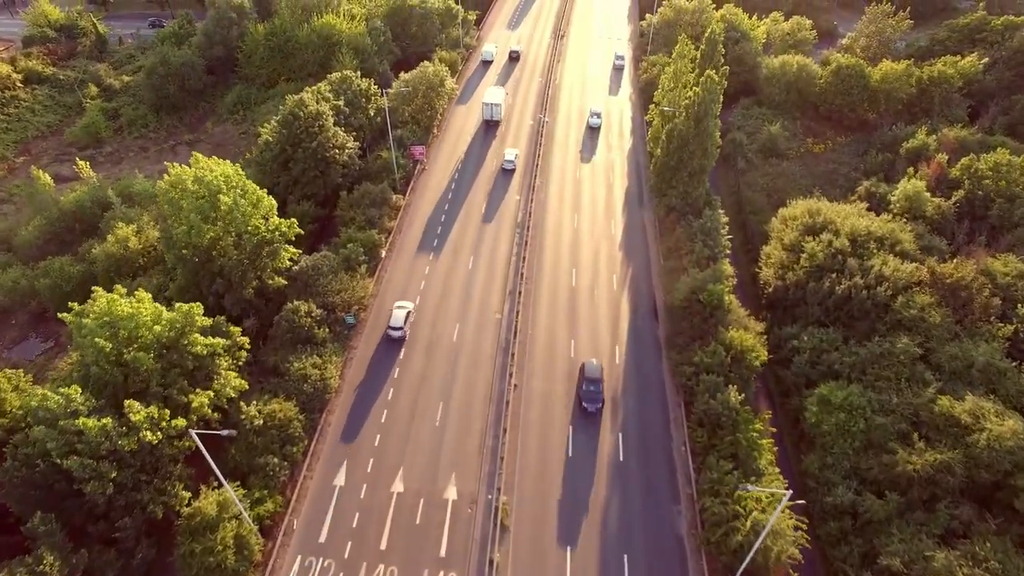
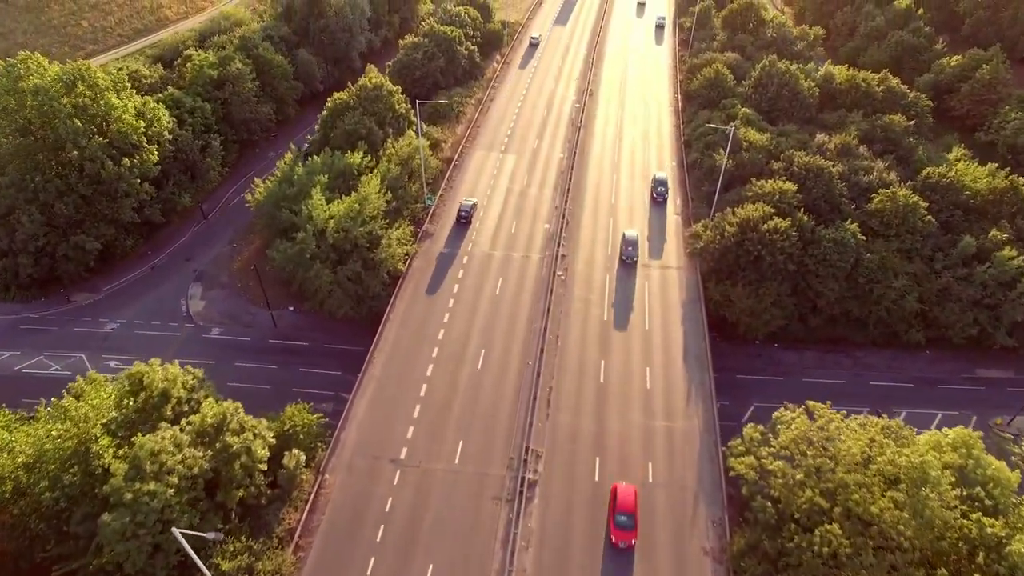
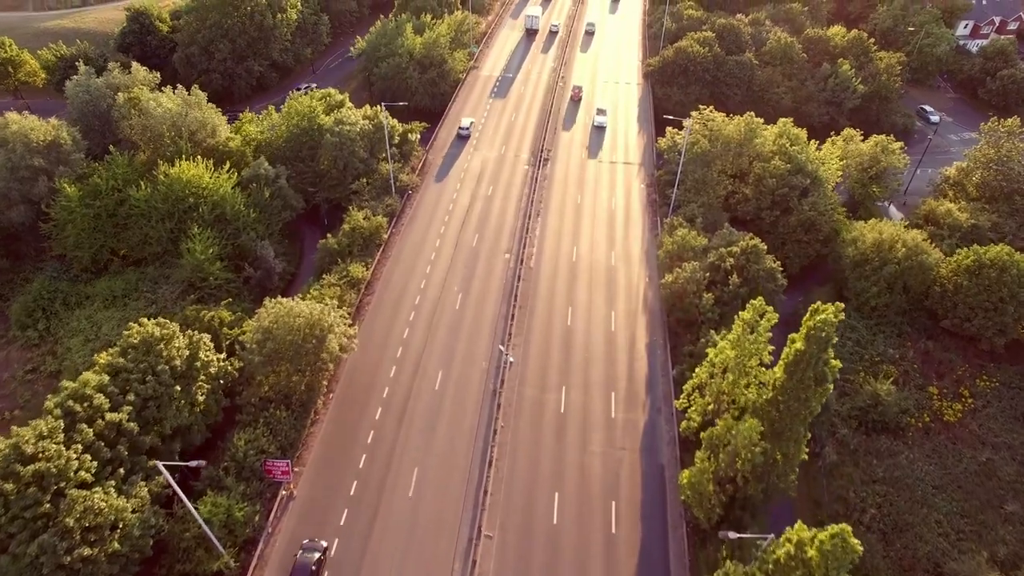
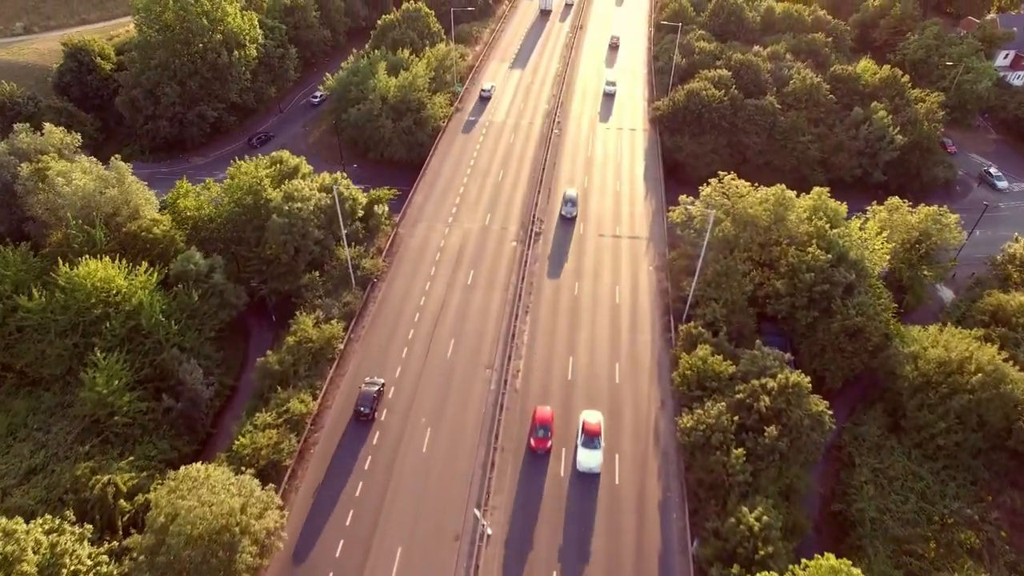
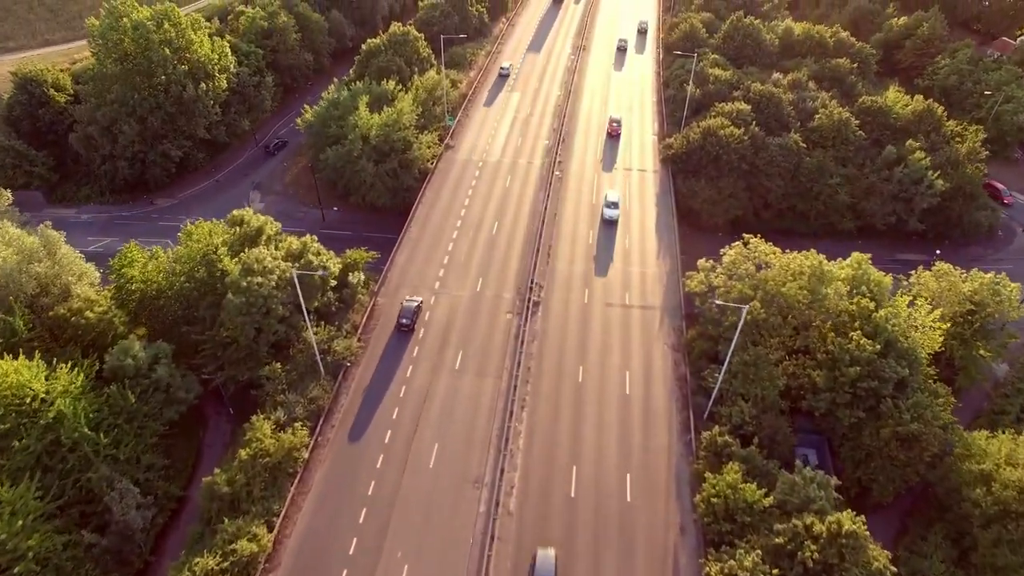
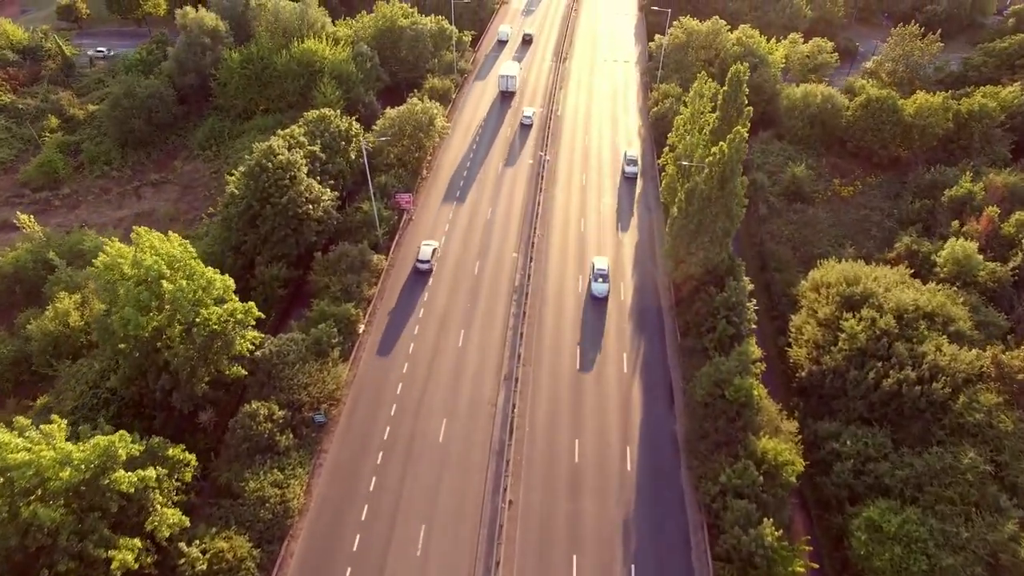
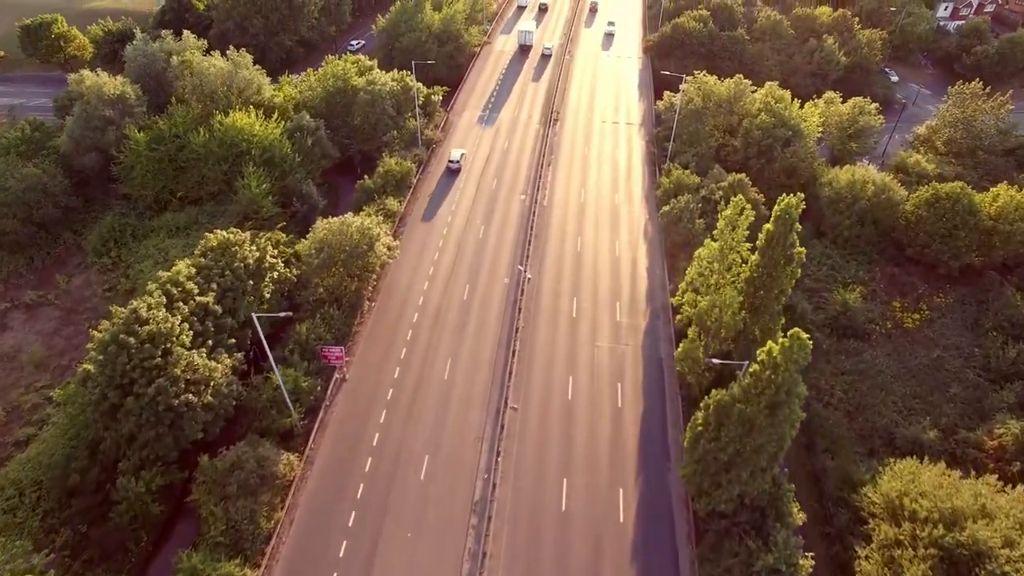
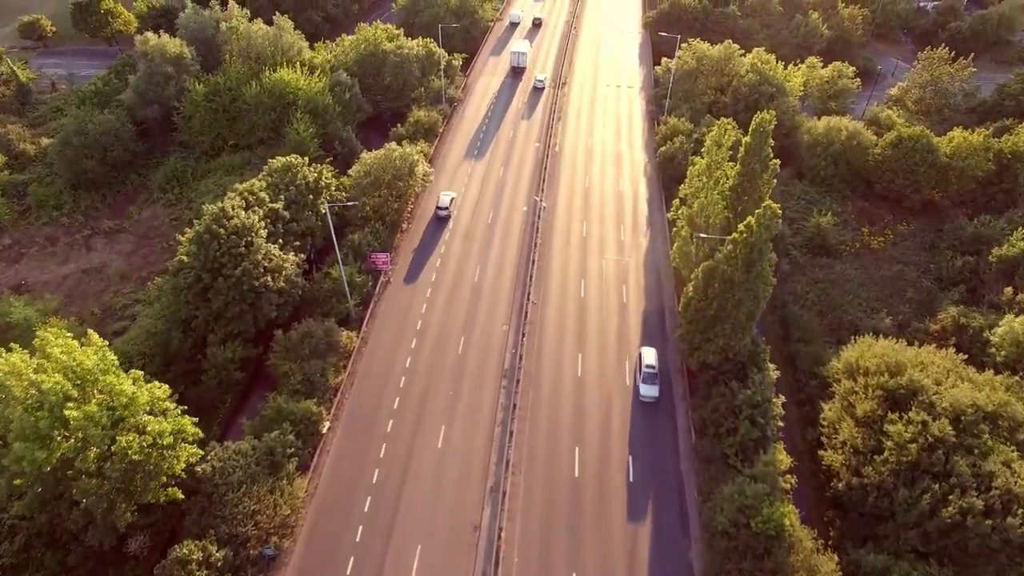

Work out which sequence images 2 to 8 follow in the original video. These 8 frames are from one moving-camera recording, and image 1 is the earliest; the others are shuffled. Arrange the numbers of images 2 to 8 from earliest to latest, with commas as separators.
6, 8, 7, 3, 4, 5, 2
